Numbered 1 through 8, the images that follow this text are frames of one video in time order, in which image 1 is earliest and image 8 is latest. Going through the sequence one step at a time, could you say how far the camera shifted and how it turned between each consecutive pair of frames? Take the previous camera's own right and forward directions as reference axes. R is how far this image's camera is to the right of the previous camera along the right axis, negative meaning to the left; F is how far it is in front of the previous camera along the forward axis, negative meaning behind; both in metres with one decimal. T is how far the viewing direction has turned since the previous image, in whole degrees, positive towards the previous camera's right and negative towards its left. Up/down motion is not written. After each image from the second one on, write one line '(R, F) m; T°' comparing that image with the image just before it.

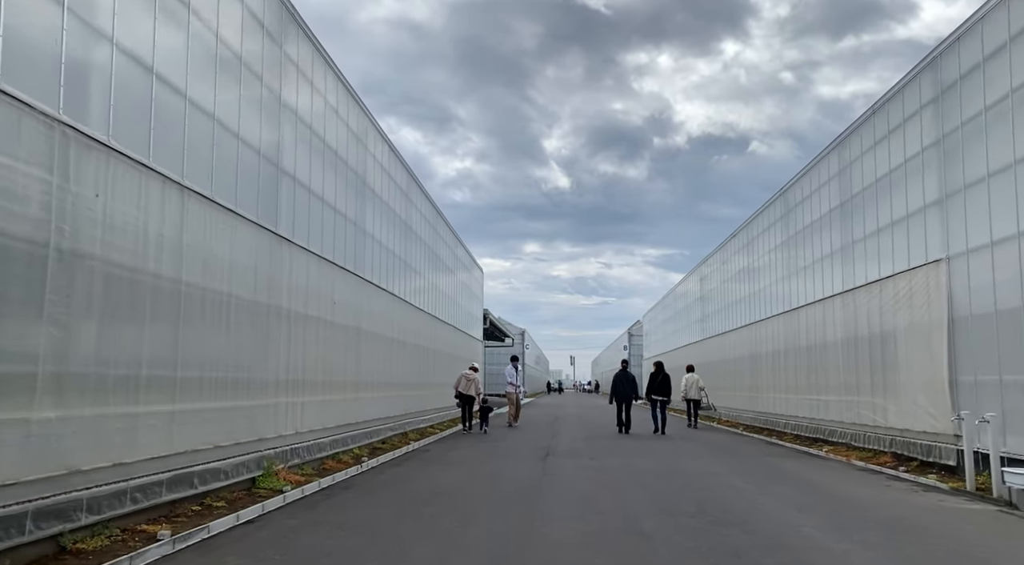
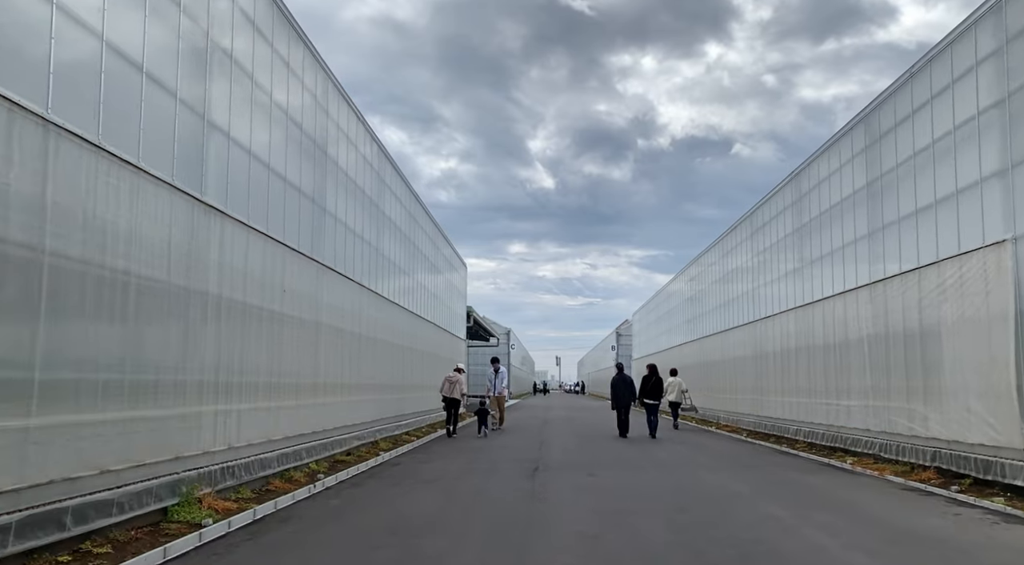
(0.0, +1.8) m; +1°
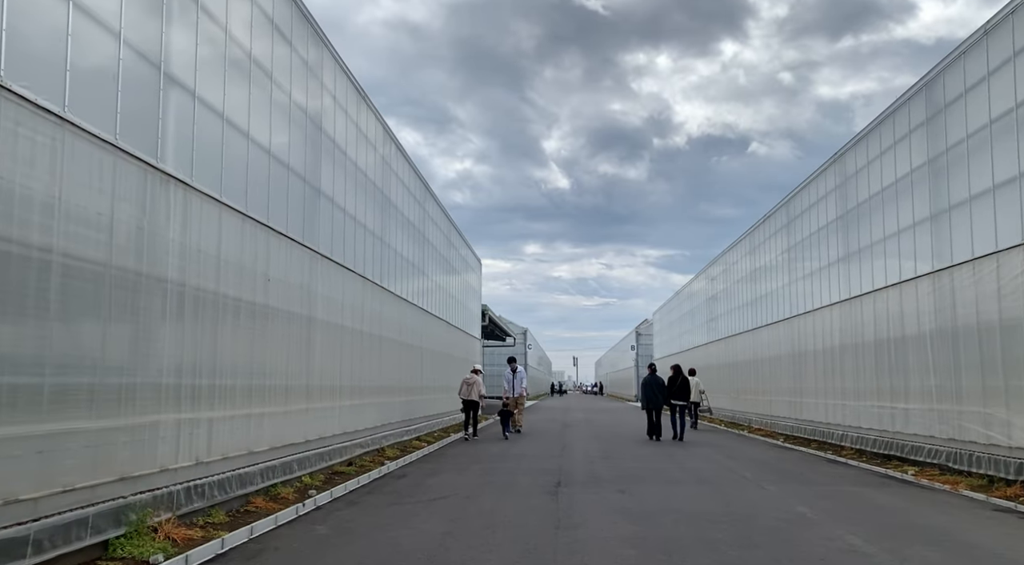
(0.0, +1.3) m; -1°
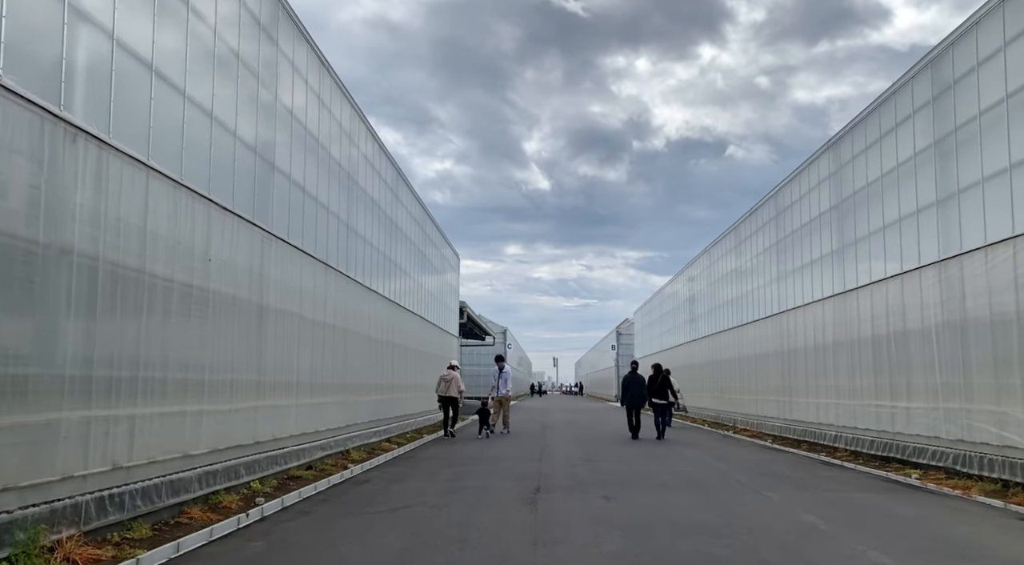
(+0.1, +0.9) m; +2°
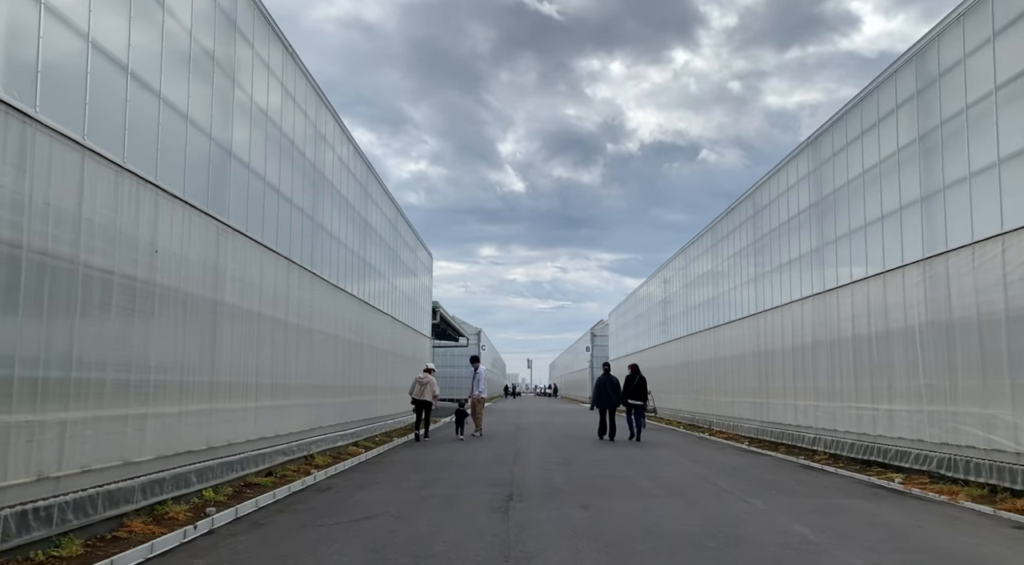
(0.0, +0.5) m; +2°
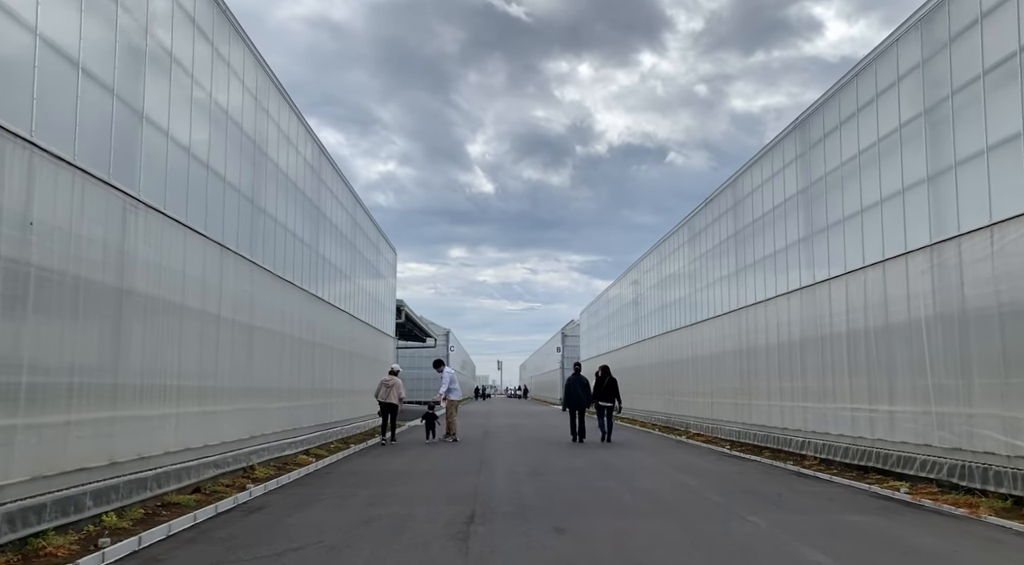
(+0.1, +1.2) m; +3°
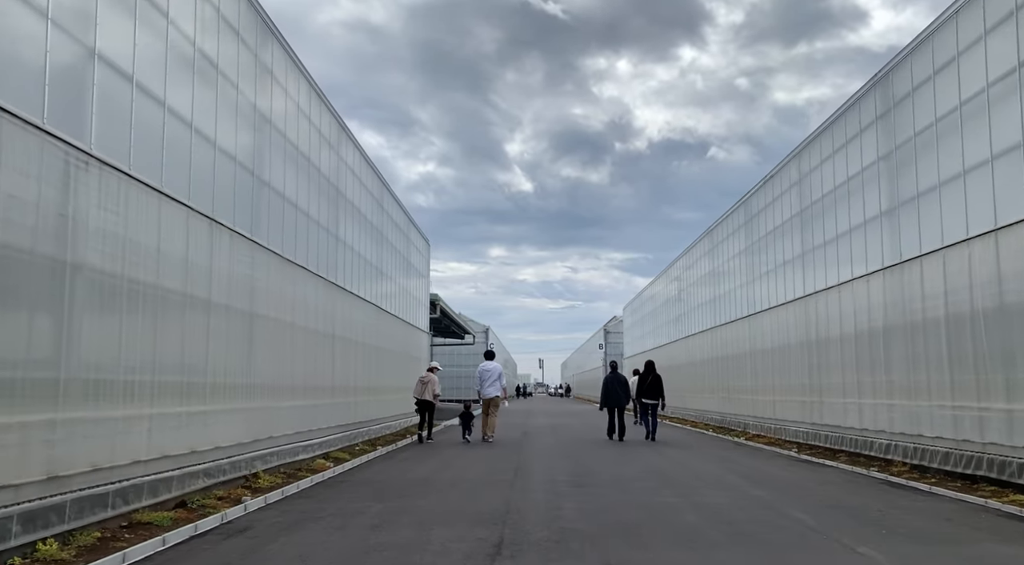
(0.0, +1.4) m; -3°
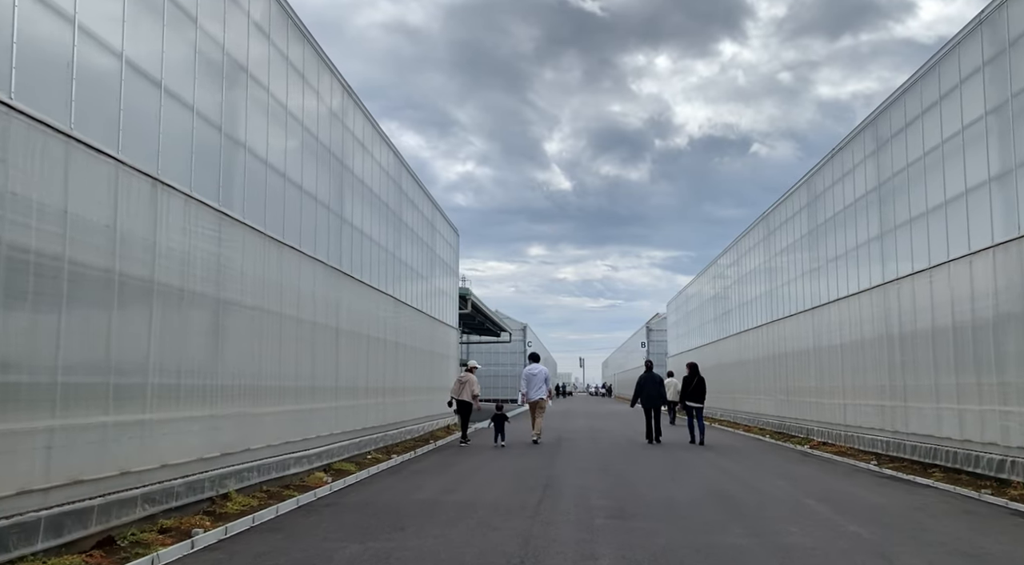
(+0.2, +1.8) m; -3°
